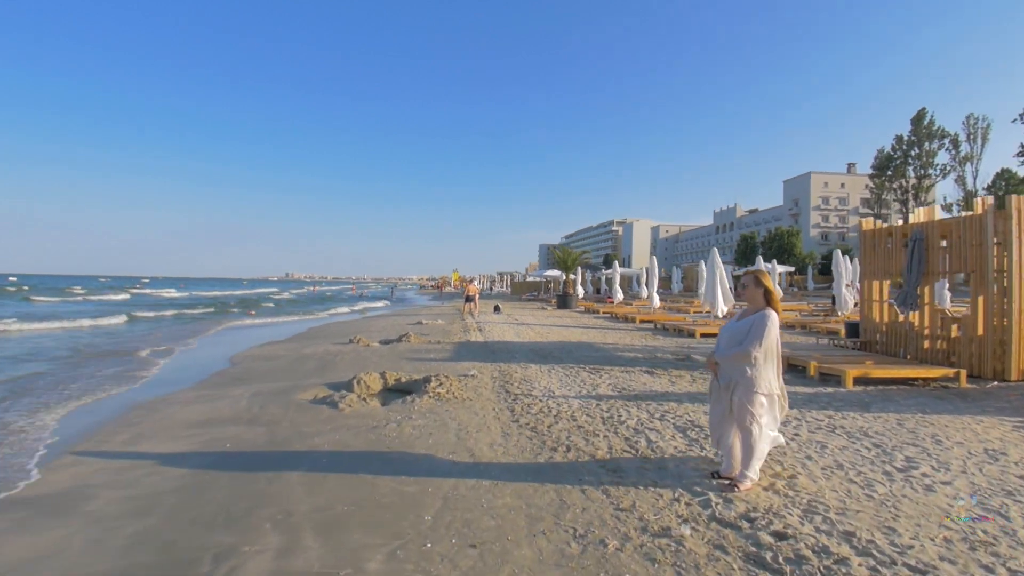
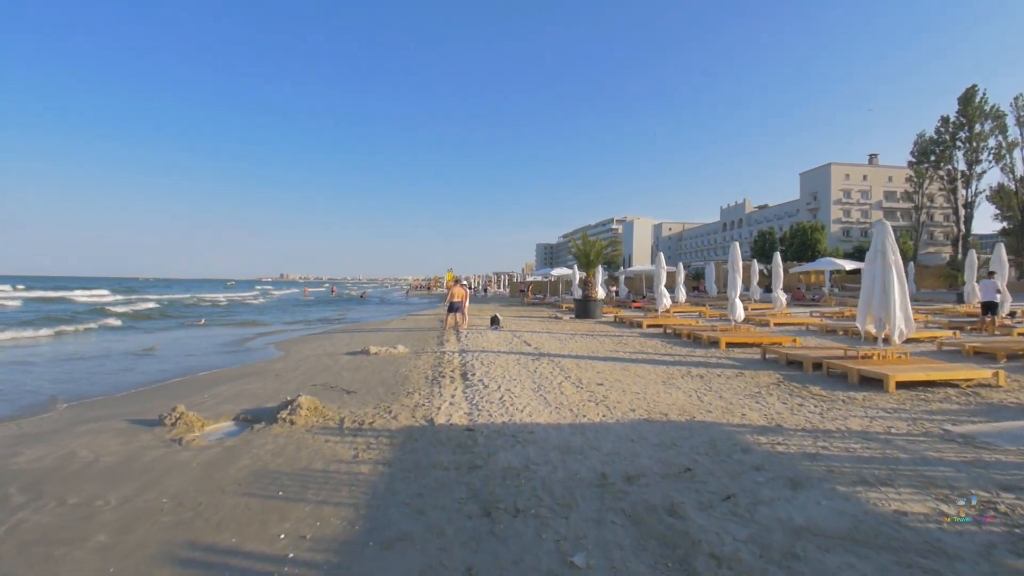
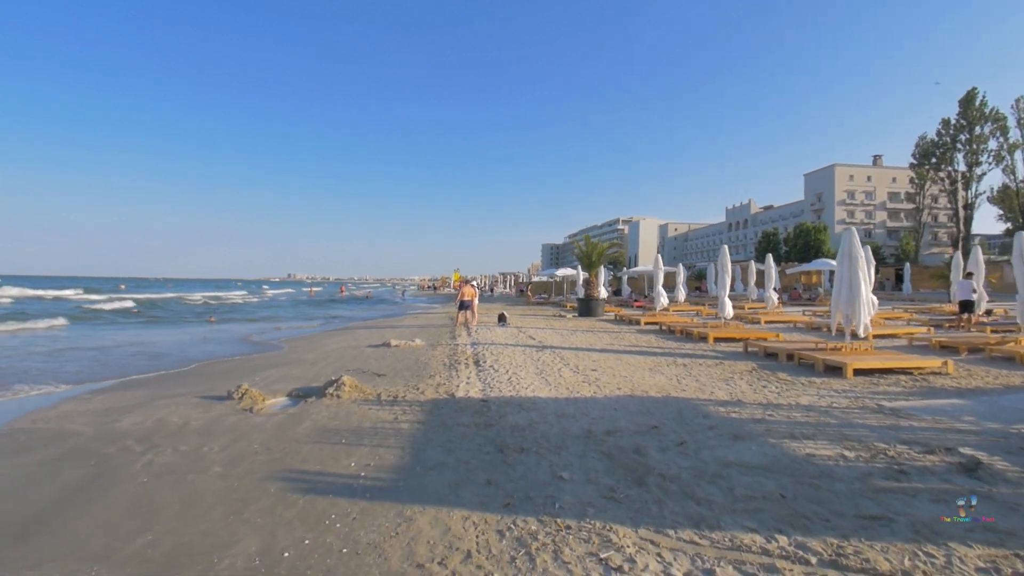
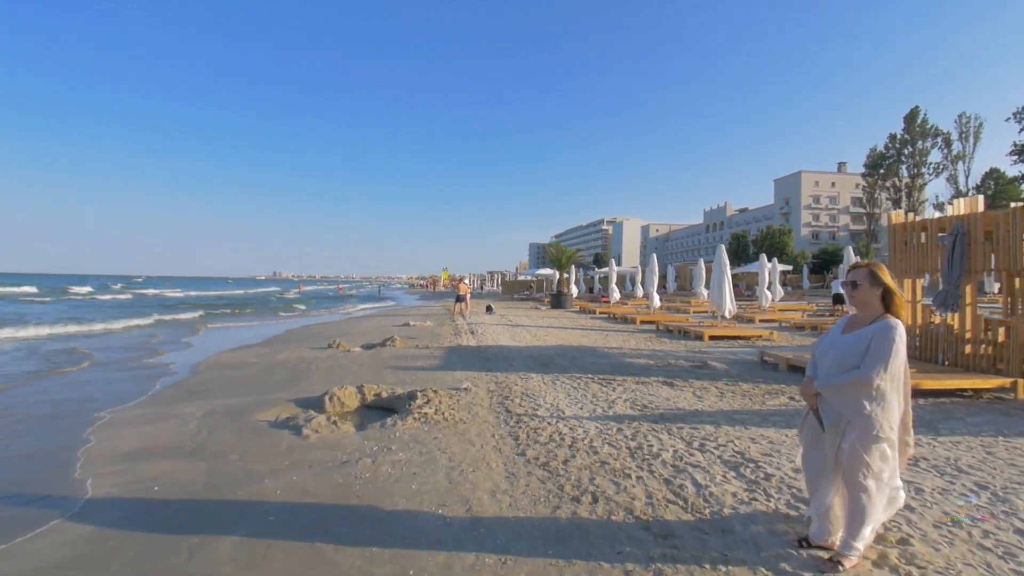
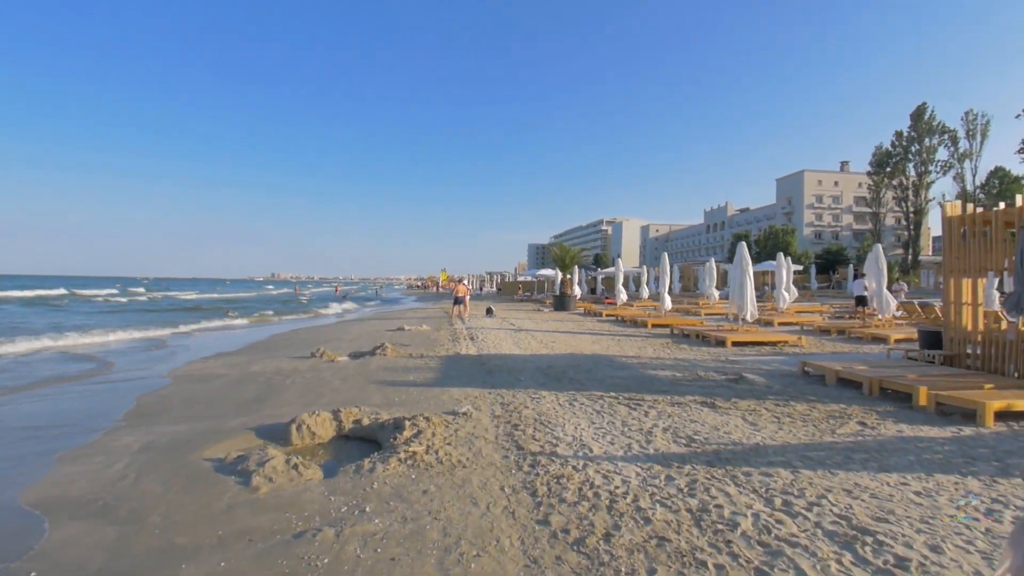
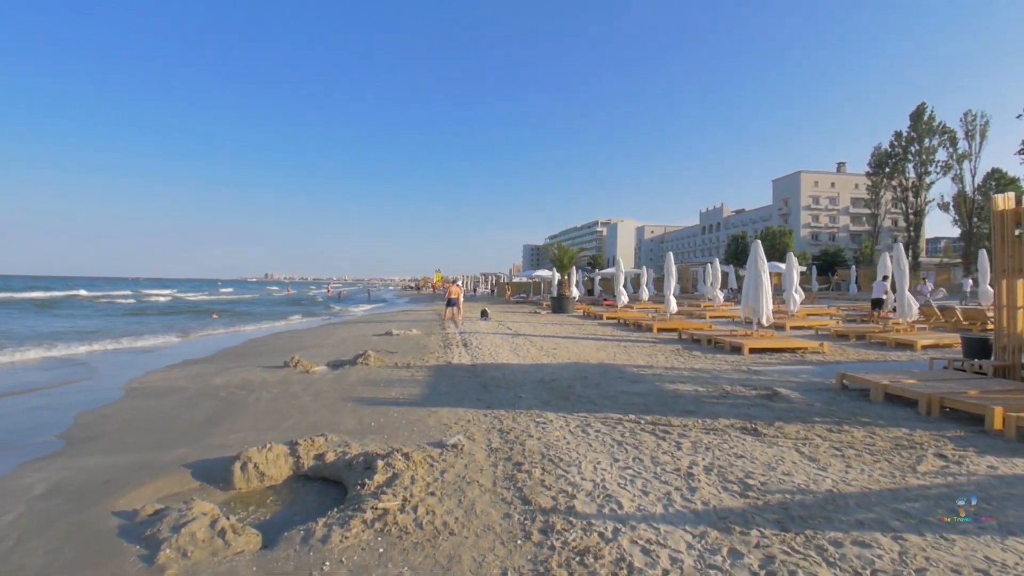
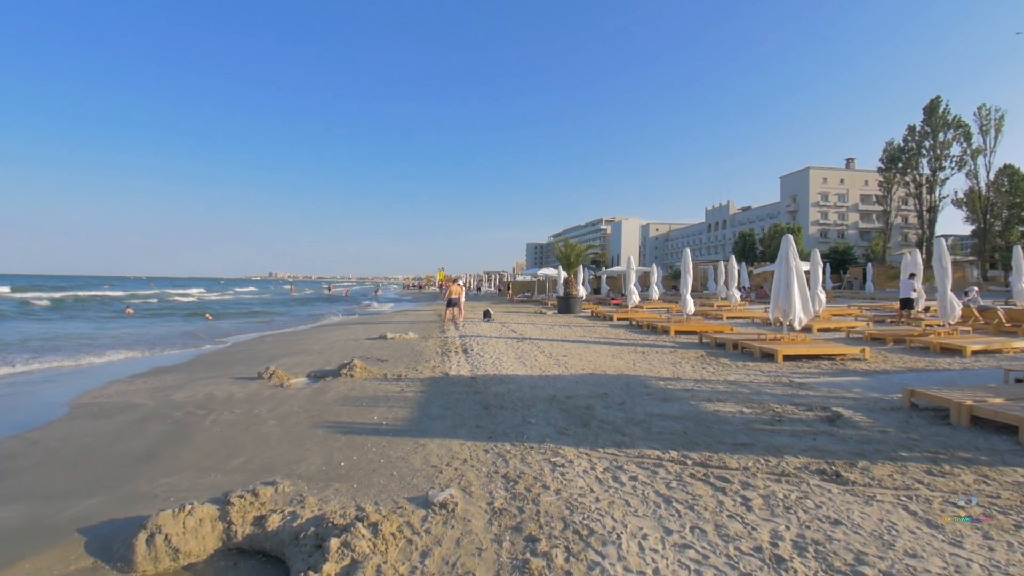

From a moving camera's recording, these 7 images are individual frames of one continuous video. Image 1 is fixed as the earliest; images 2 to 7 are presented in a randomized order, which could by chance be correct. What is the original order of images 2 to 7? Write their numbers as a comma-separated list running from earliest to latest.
4, 5, 6, 7, 3, 2
